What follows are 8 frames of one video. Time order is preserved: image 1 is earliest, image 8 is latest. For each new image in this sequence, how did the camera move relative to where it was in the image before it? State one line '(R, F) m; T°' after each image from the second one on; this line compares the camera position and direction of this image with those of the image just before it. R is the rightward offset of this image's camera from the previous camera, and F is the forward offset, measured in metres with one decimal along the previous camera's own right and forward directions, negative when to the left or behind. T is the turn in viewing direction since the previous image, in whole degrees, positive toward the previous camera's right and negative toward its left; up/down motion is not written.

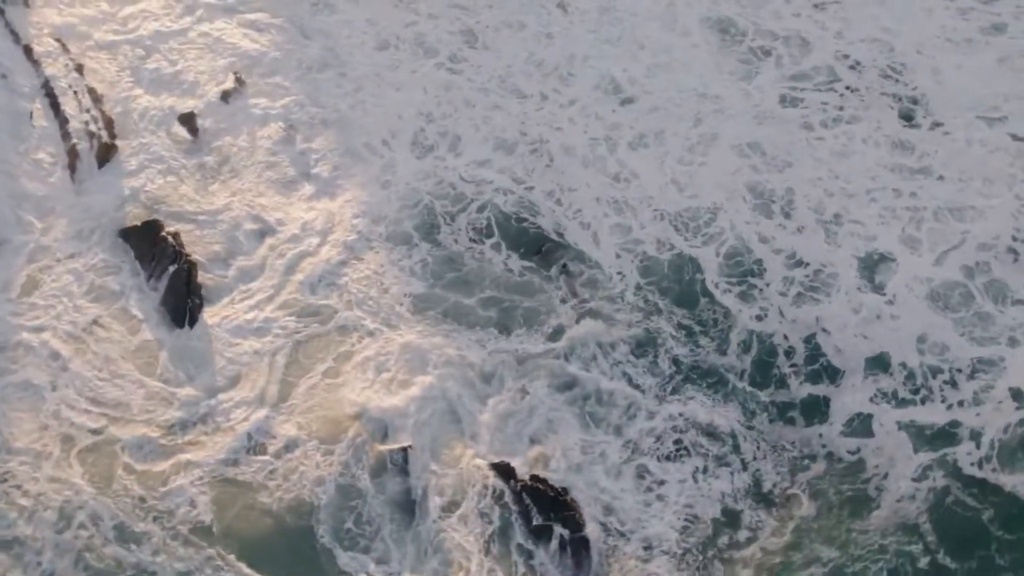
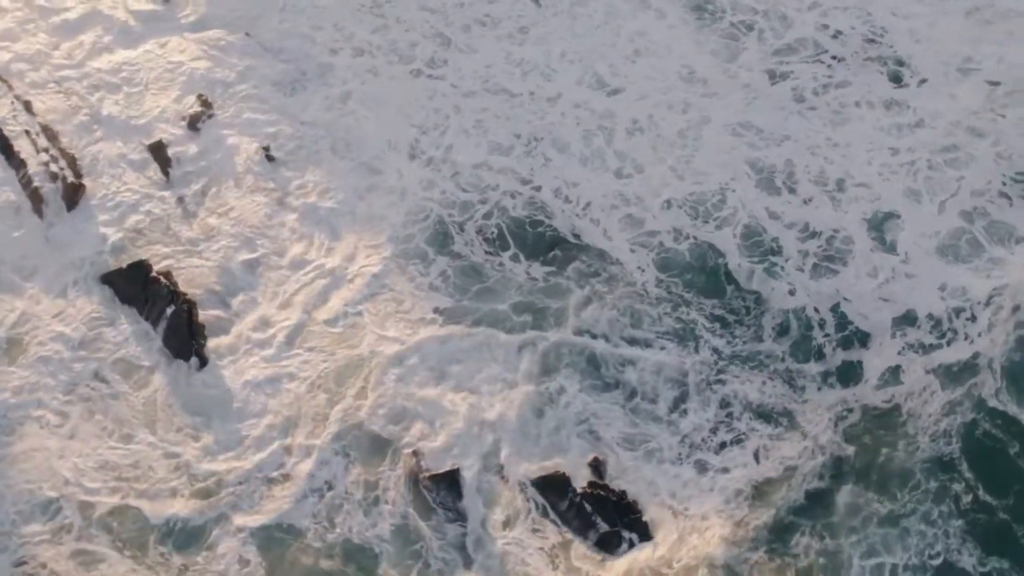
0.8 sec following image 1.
(-1.8, +0.5) m; +6°
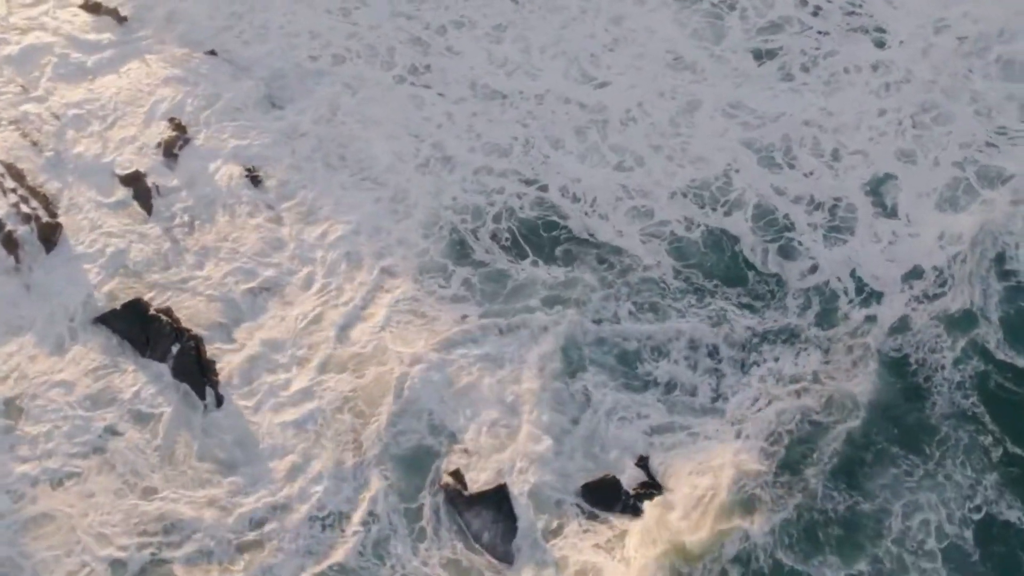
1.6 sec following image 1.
(-1.6, +0.4) m; +6°
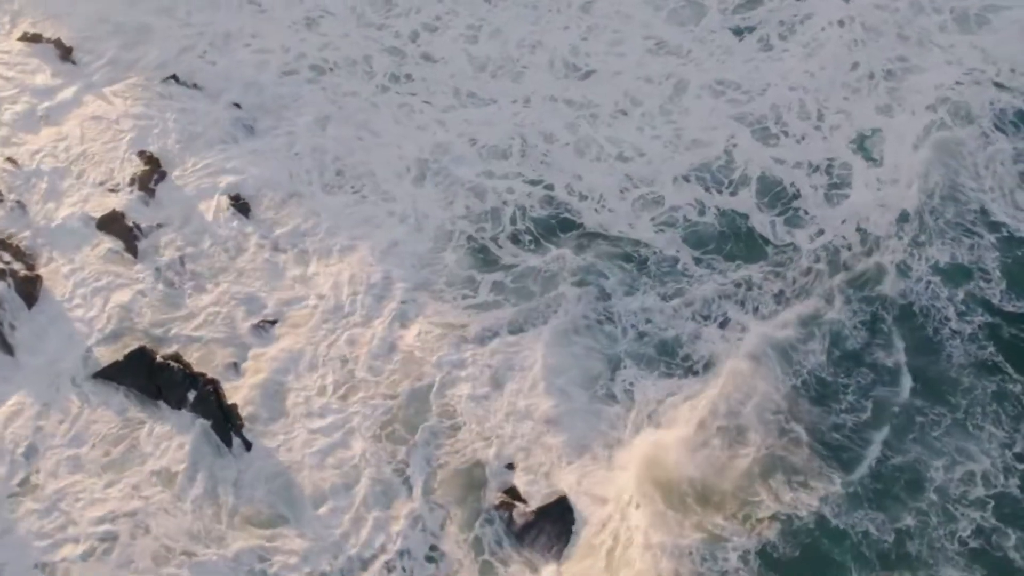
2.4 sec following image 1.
(-1.8, +0.6) m; +7°
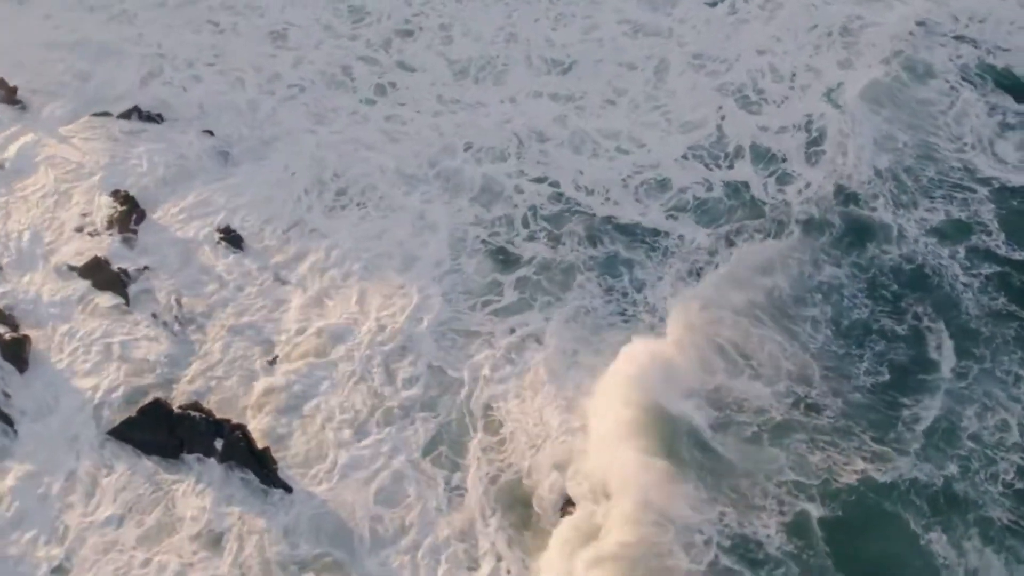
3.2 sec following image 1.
(-1.7, +0.6) m; +7°
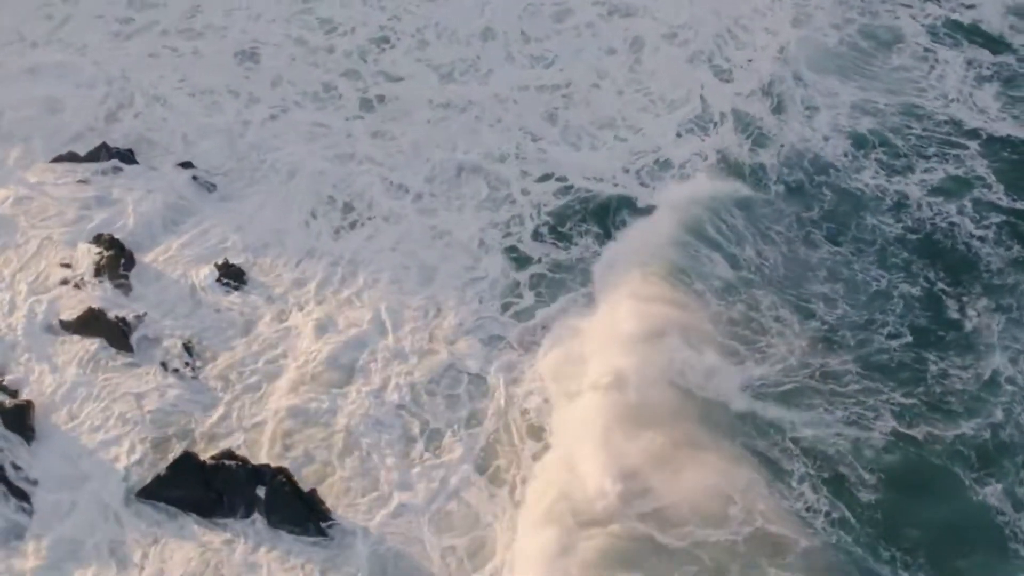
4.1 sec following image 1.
(-1.5, +0.7) m; +6°
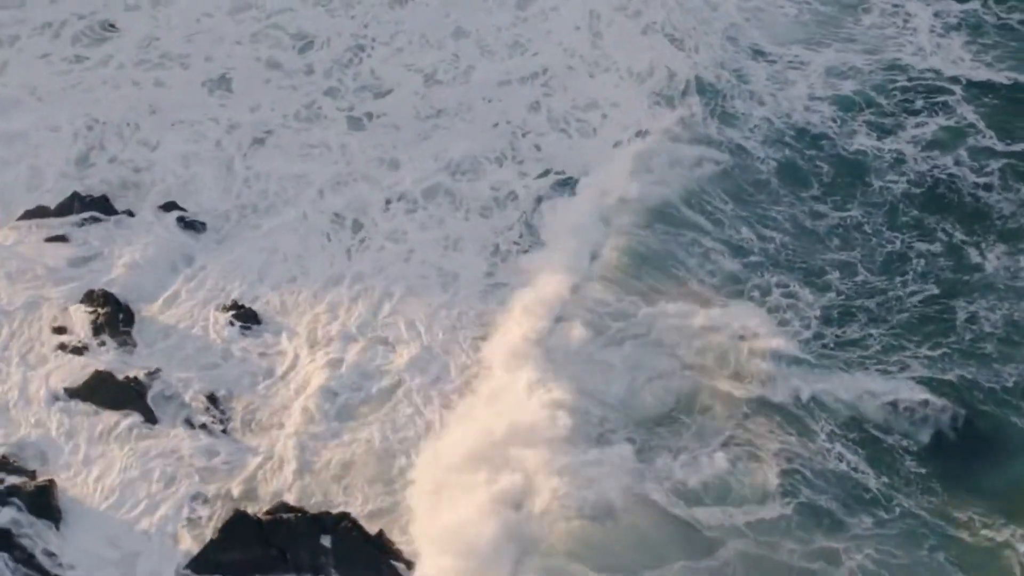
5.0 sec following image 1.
(-1.5, +0.7) m; +6°
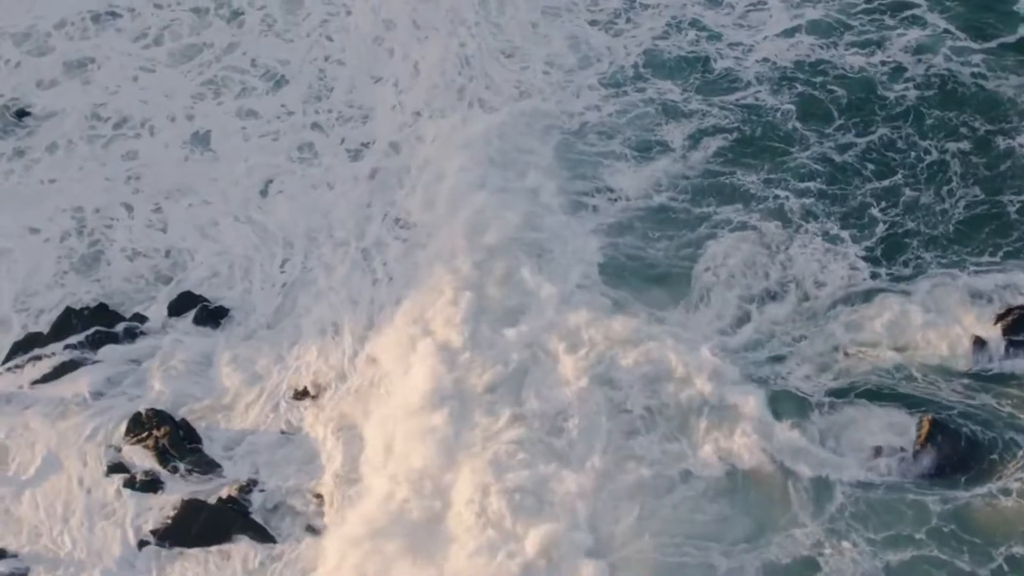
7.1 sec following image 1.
(-2.6, +1.6) m; +10°
